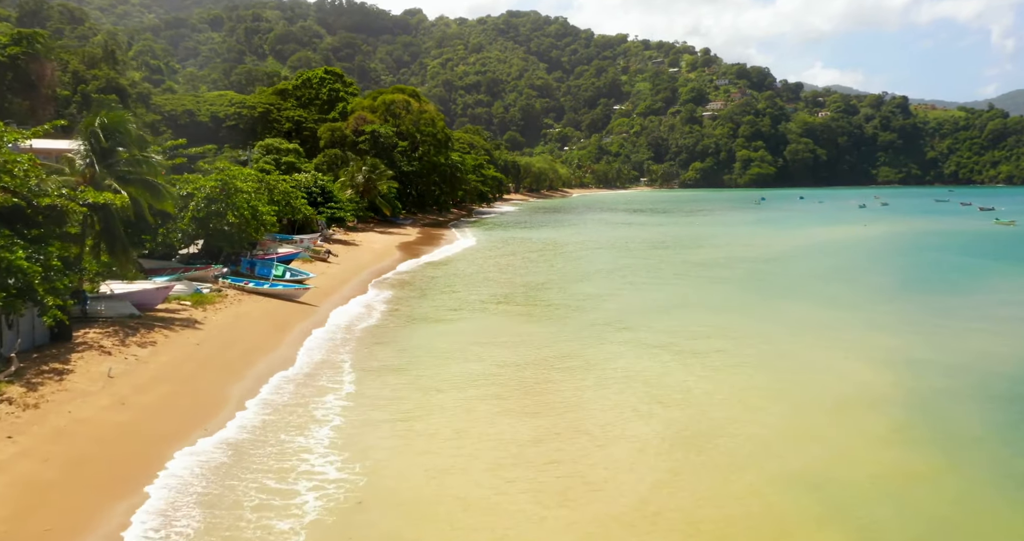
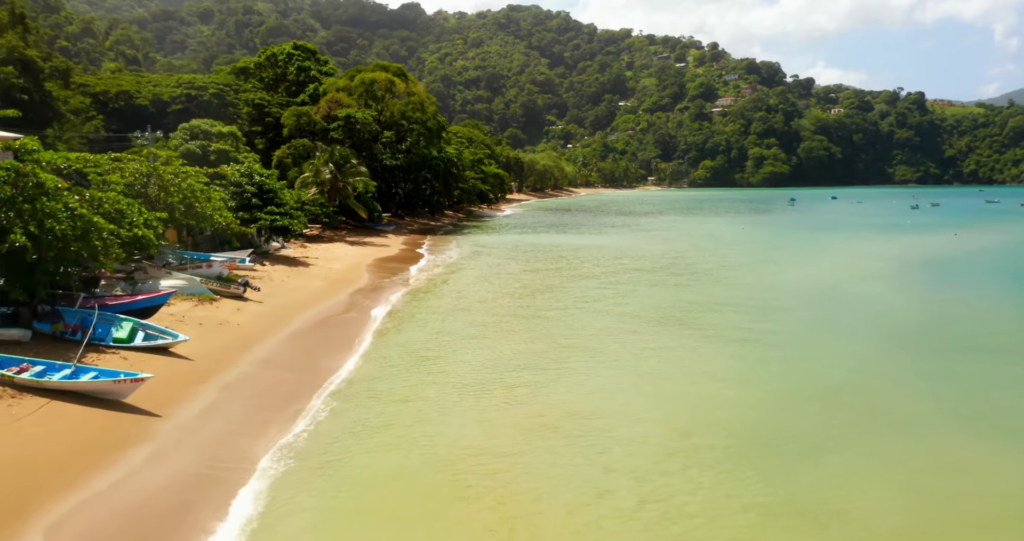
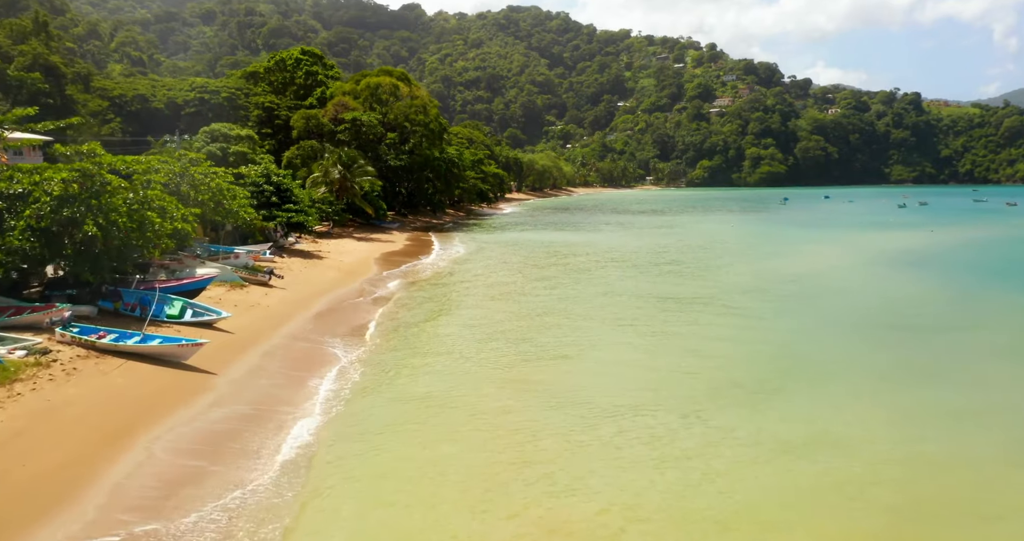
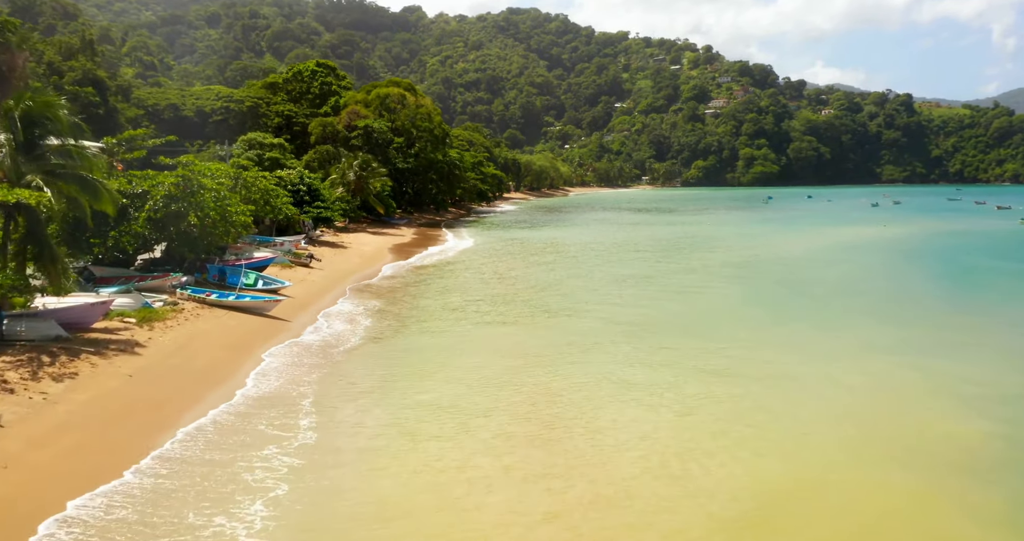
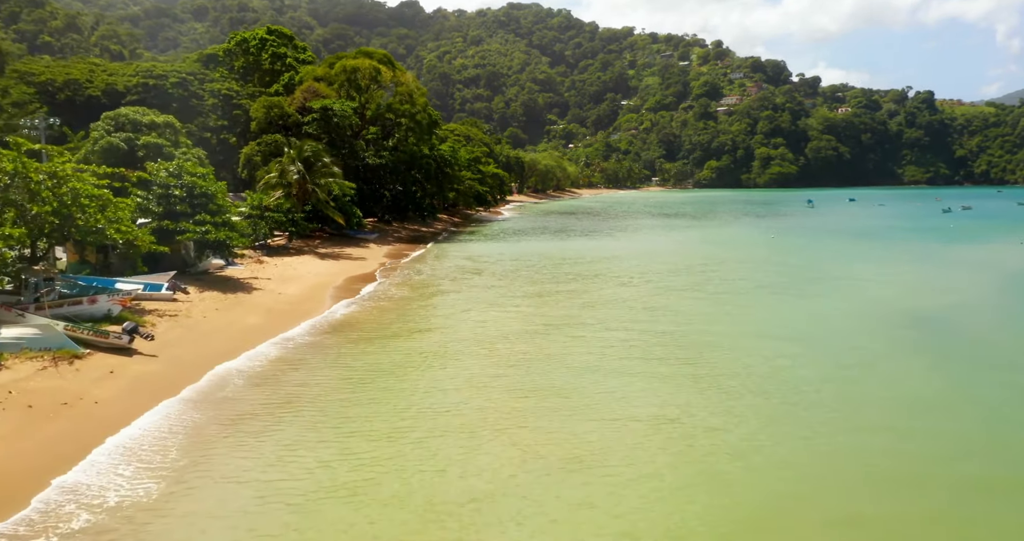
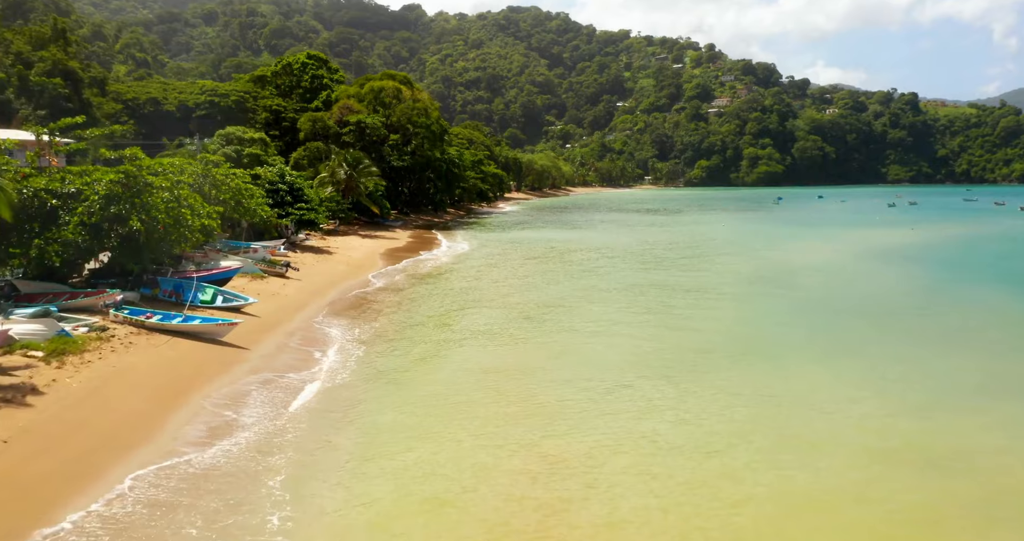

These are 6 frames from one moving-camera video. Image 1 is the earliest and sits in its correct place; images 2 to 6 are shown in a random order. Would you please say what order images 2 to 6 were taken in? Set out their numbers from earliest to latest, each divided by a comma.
4, 6, 3, 2, 5
